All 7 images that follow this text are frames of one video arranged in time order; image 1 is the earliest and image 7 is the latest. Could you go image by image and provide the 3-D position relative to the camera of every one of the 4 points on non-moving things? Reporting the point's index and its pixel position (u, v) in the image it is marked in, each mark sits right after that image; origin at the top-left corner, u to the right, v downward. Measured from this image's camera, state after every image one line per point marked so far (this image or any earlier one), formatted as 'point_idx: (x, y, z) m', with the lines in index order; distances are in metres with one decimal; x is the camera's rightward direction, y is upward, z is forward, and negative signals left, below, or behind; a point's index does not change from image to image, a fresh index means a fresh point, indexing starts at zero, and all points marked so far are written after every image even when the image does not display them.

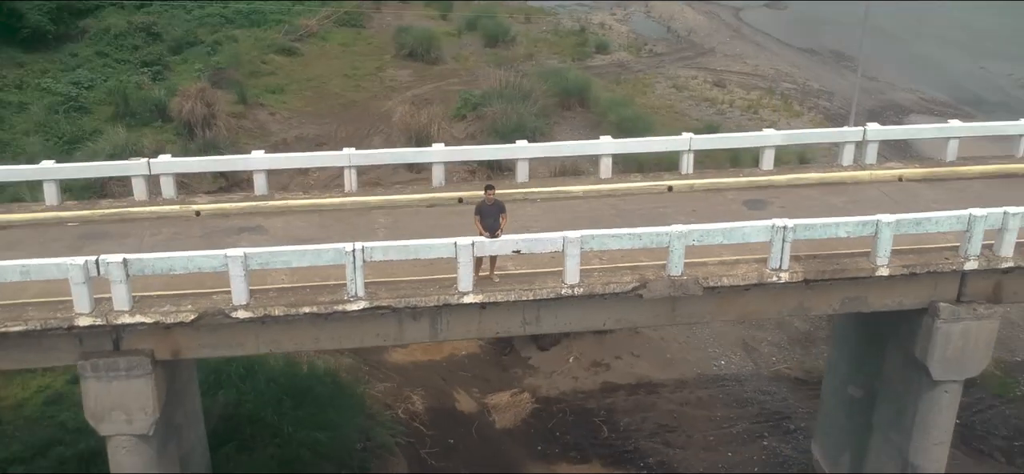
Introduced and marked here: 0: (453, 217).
0: (-0.7, +0.3, +12.1) m
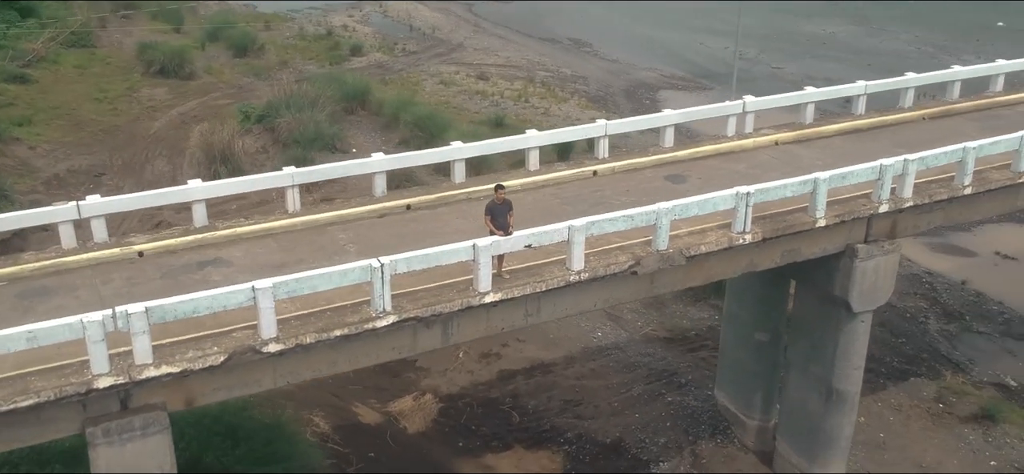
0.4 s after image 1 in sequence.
0: (-1.3, +0.2, +12.1) m
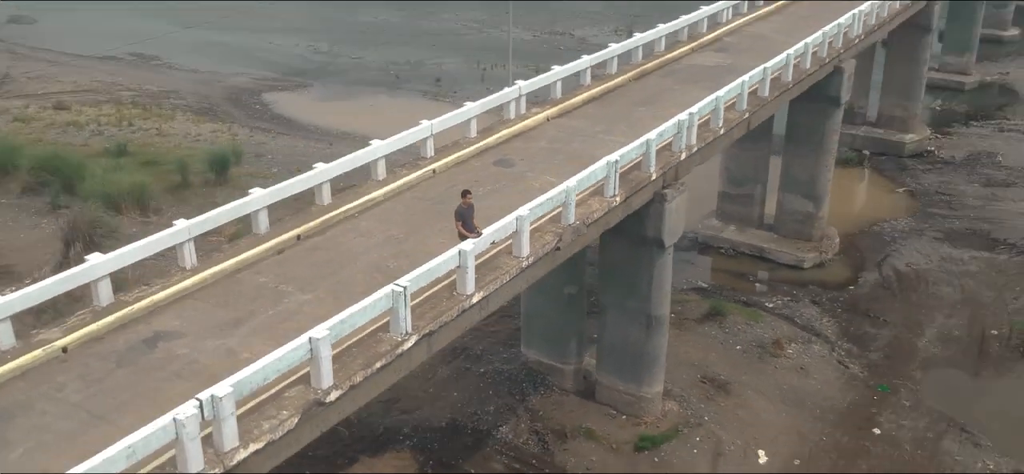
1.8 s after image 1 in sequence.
0: (-2.4, -0.2, +11.8) m
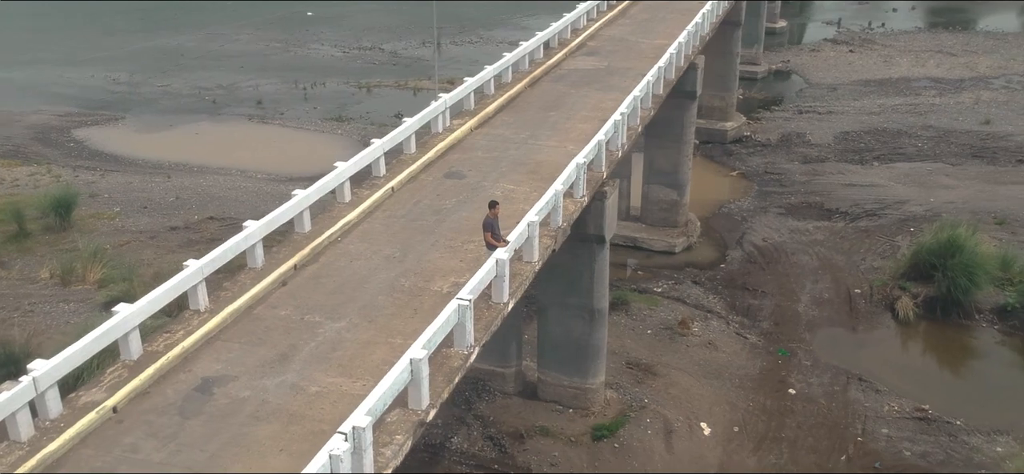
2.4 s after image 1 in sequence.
0: (-2.3, -0.5, +11.6) m
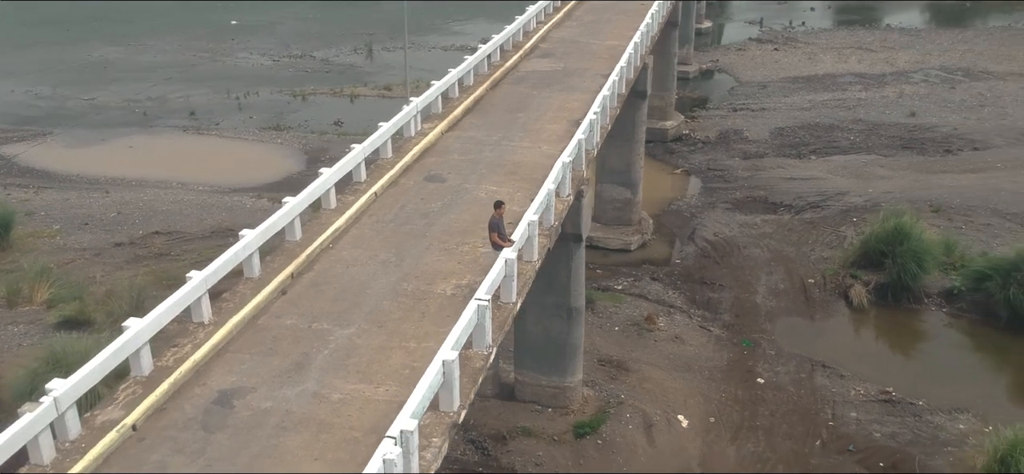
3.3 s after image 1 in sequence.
0: (-2.3, -0.6, +11.4) m
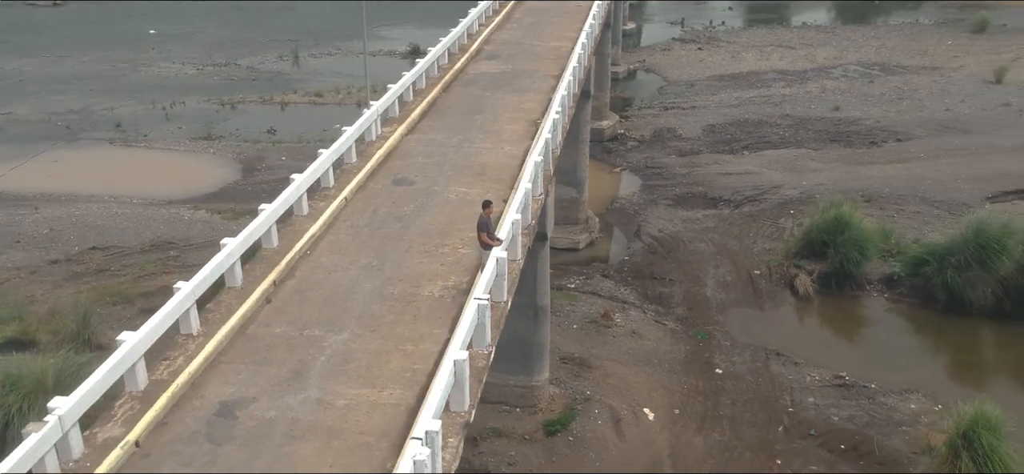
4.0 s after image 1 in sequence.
0: (-2.4, -0.7, +11.3) m
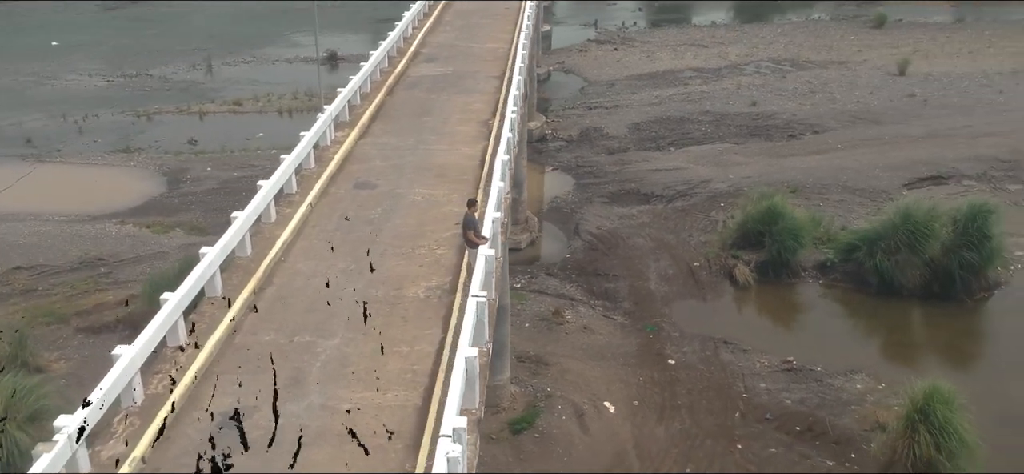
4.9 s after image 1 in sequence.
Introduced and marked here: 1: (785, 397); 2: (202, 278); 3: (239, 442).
0: (-2.6, -0.7, +11.1) m
1: (+5.0, -3.0, +18.3) m
2: (-3.3, -0.4, +10.4) m
3: (-2.4, -1.8, +8.5) m
